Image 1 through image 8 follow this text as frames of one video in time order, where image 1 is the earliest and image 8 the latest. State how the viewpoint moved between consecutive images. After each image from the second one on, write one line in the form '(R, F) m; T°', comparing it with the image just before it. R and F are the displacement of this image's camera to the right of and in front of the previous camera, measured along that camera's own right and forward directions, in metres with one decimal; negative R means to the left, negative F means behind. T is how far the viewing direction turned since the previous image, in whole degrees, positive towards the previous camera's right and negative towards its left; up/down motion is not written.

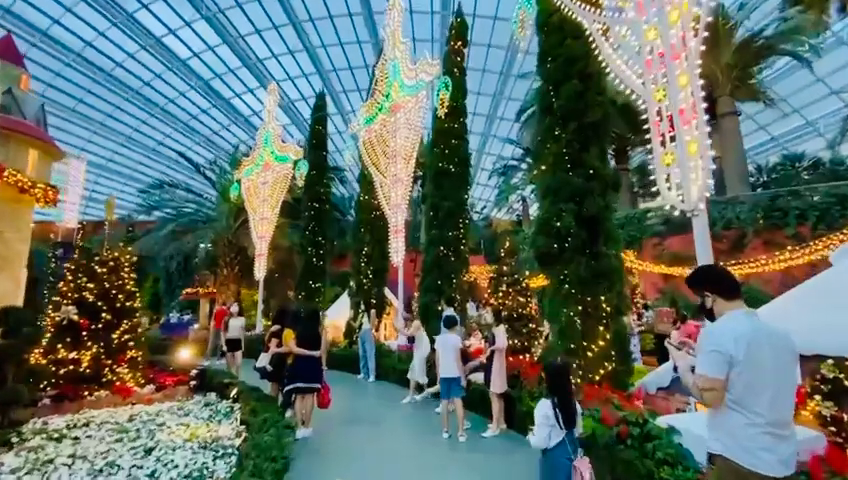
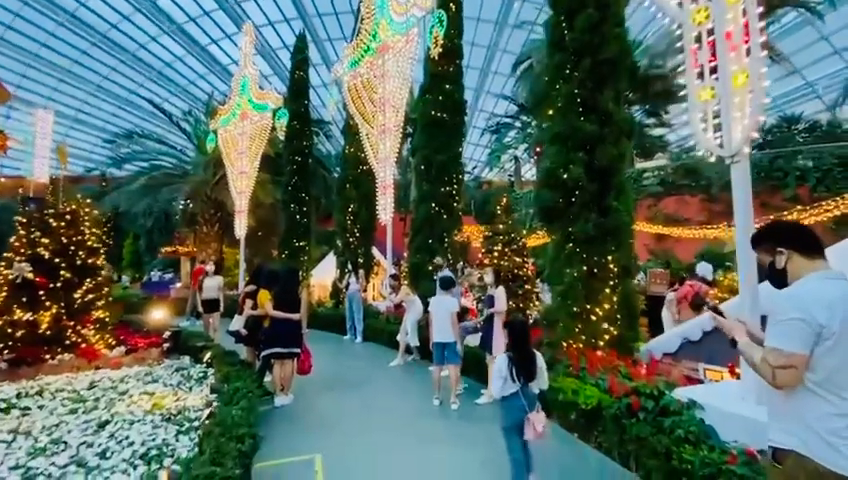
(0.0, +0.8) m; +2°
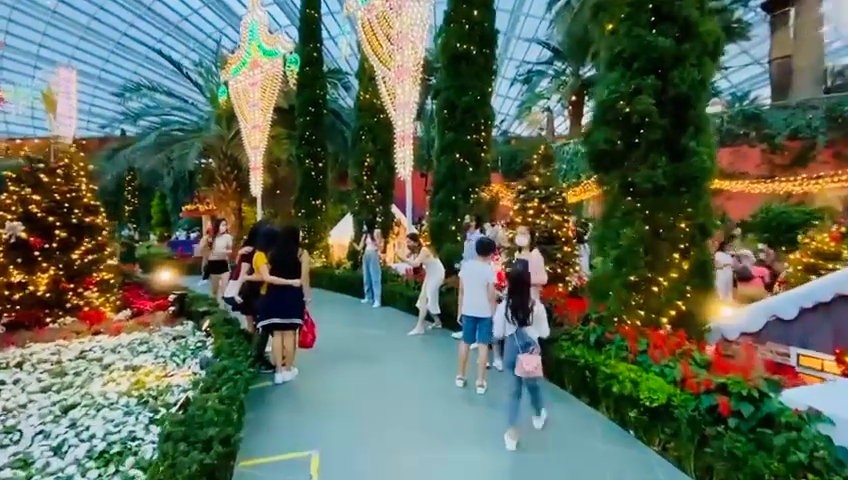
(0.0, +1.2) m; -4°
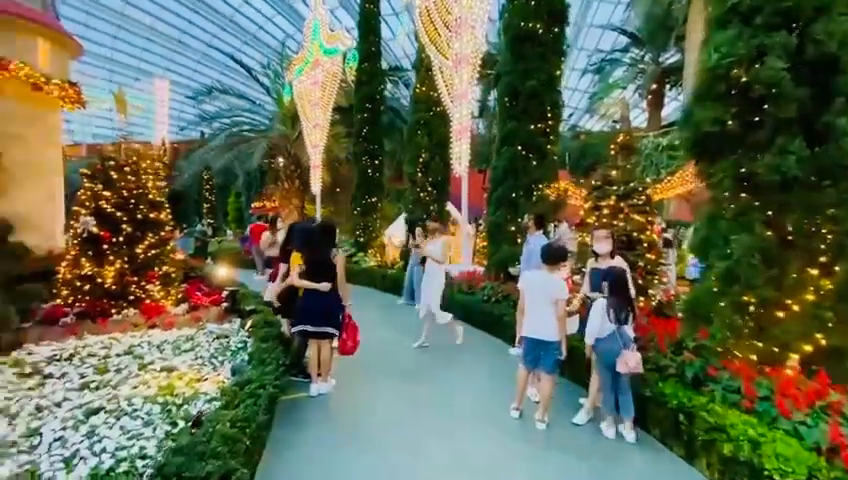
(+0.1, +0.8) m; -9°
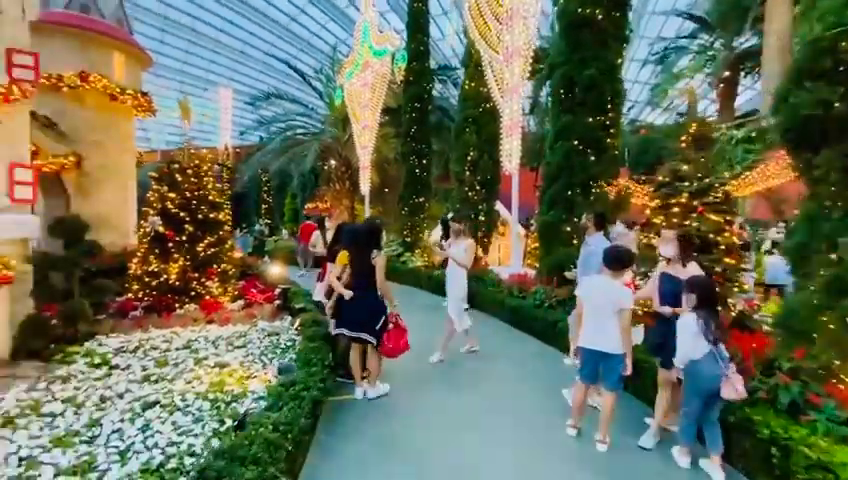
(0.0, +0.2) m; -7°
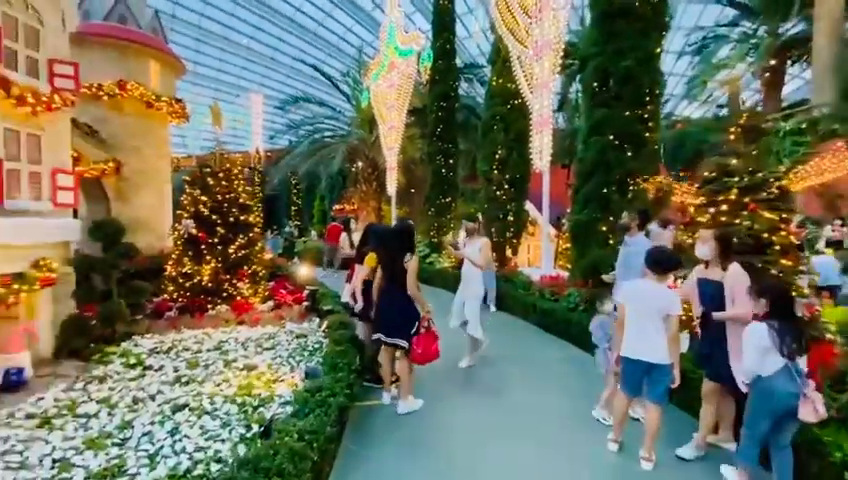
(0.0, +0.2) m; -4°
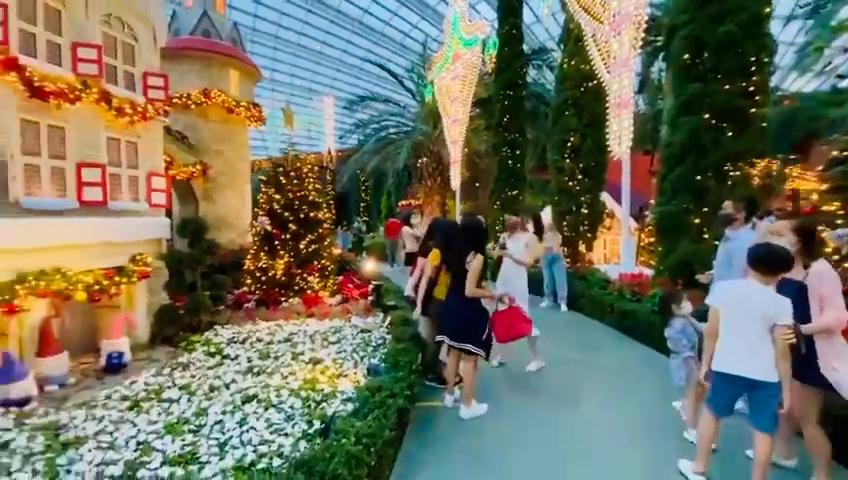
(0.0, +0.3) m; -10°
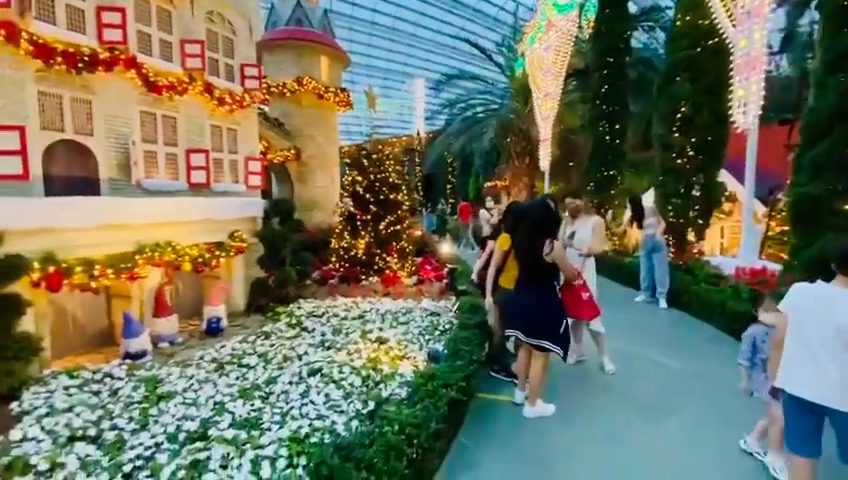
(+0.3, +0.3) m; -13°
